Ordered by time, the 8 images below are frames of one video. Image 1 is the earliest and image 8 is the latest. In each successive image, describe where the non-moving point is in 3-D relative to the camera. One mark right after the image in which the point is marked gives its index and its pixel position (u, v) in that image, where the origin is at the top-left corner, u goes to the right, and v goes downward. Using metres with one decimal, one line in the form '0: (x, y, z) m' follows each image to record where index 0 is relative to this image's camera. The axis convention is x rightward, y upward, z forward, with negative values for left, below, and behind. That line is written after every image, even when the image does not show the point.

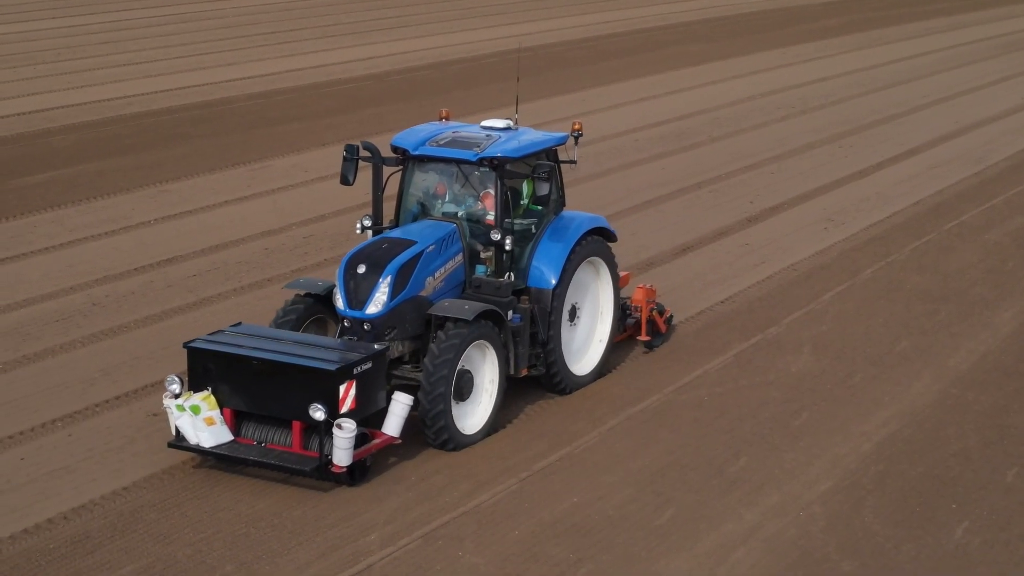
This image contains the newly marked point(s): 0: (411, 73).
0: (-0.9, +1.9, +19.2) m
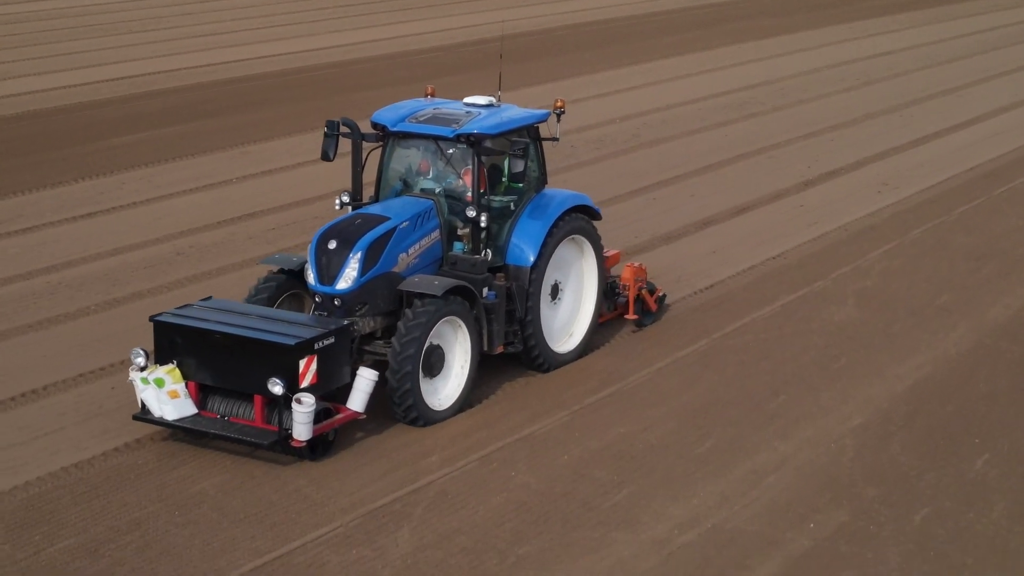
0: (-0.2, +2.2, +19.7) m
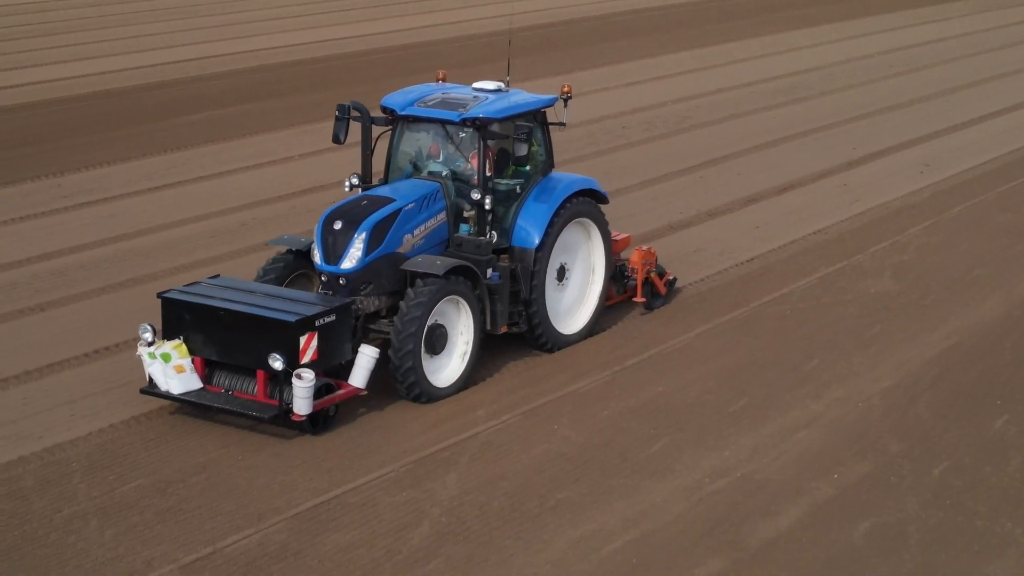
0: (+0.3, +2.4, +20.2) m
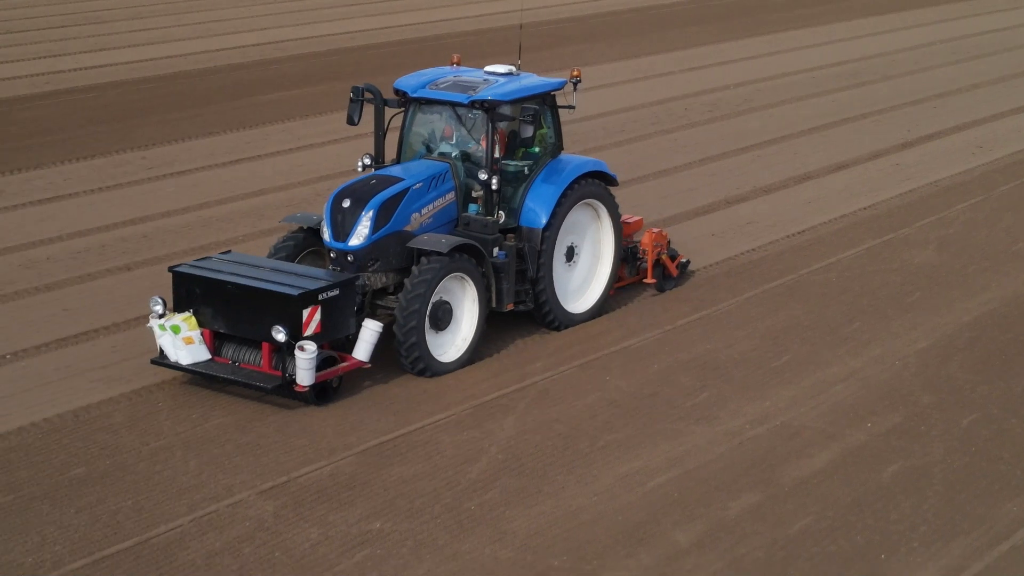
0: (+1.0, +2.6, +20.6) m
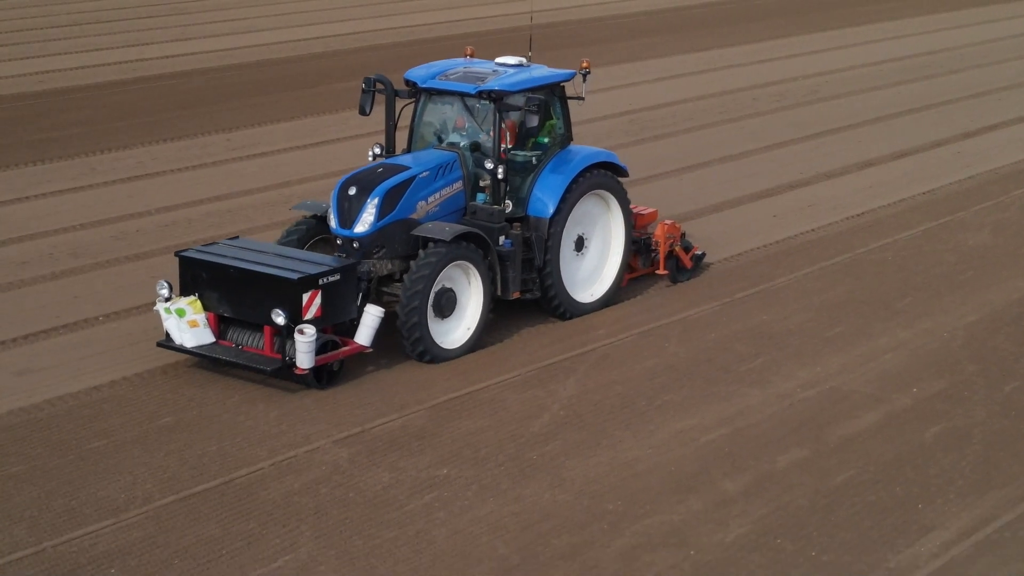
0: (+1.7, +2.7, +21.0) m
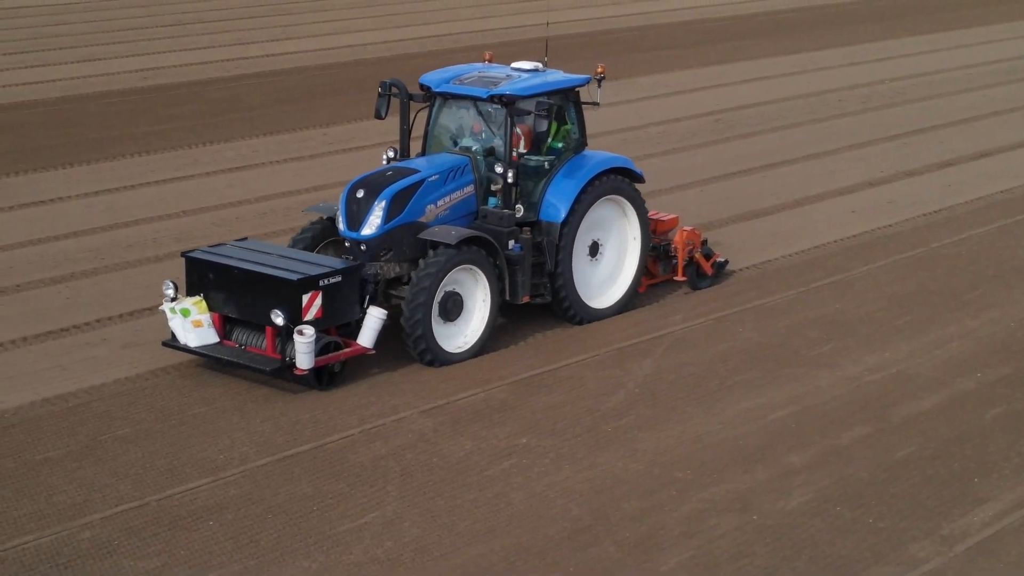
0: (+2.6, +2.7, +21.3) m
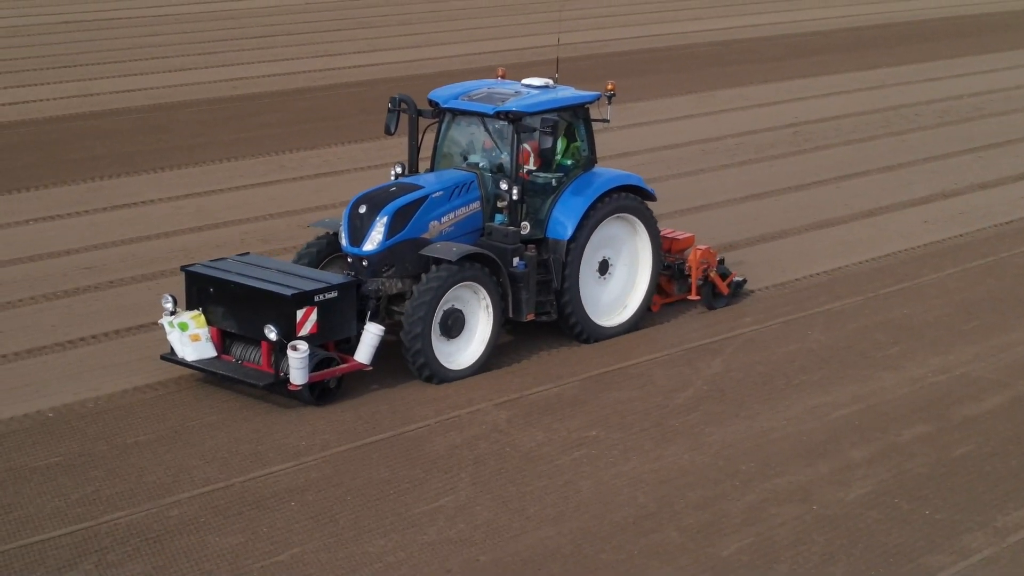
0: (+3.4, +2.5, +21.5) m
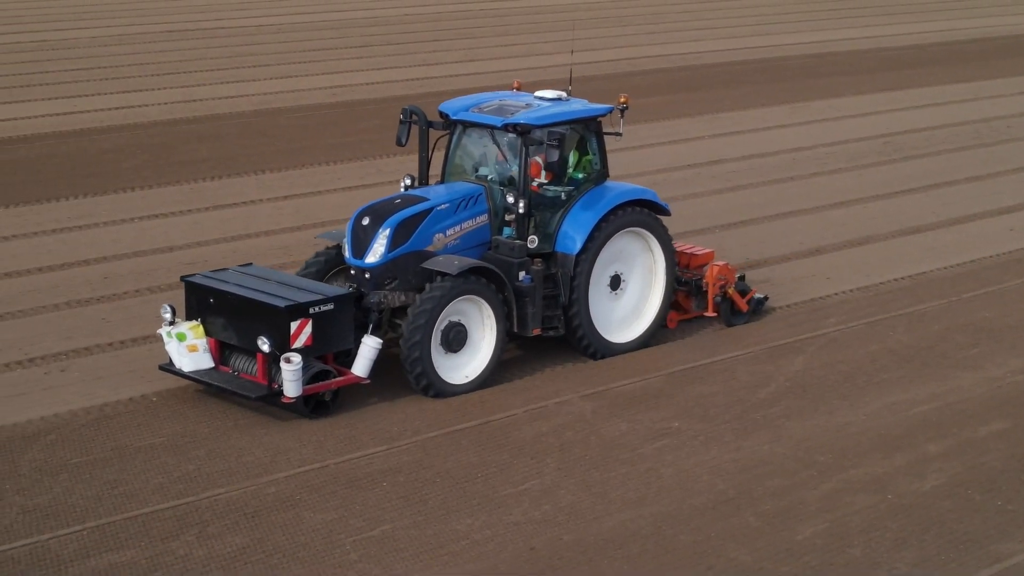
0: (+4.4, +2.4, +21.6) m
